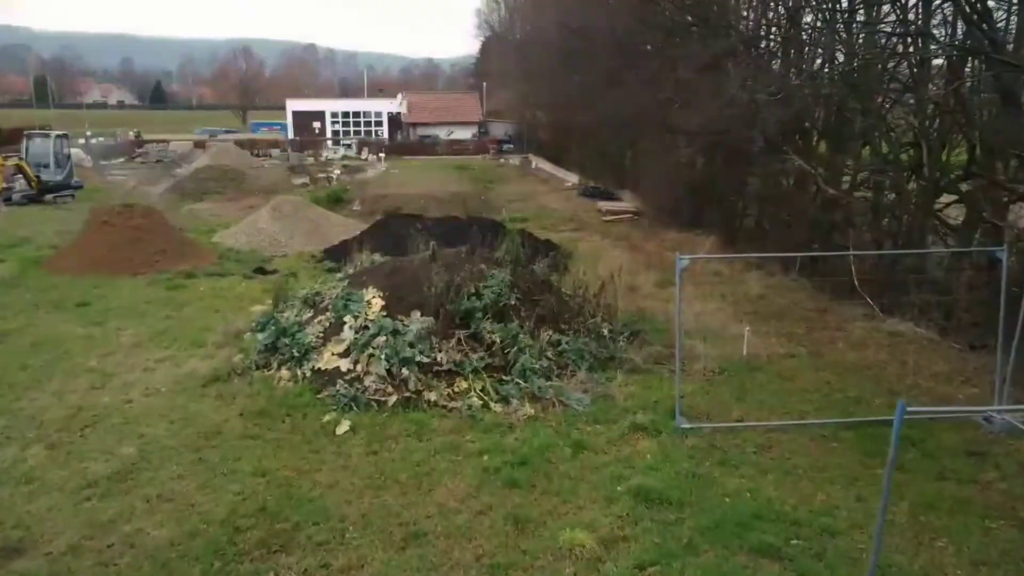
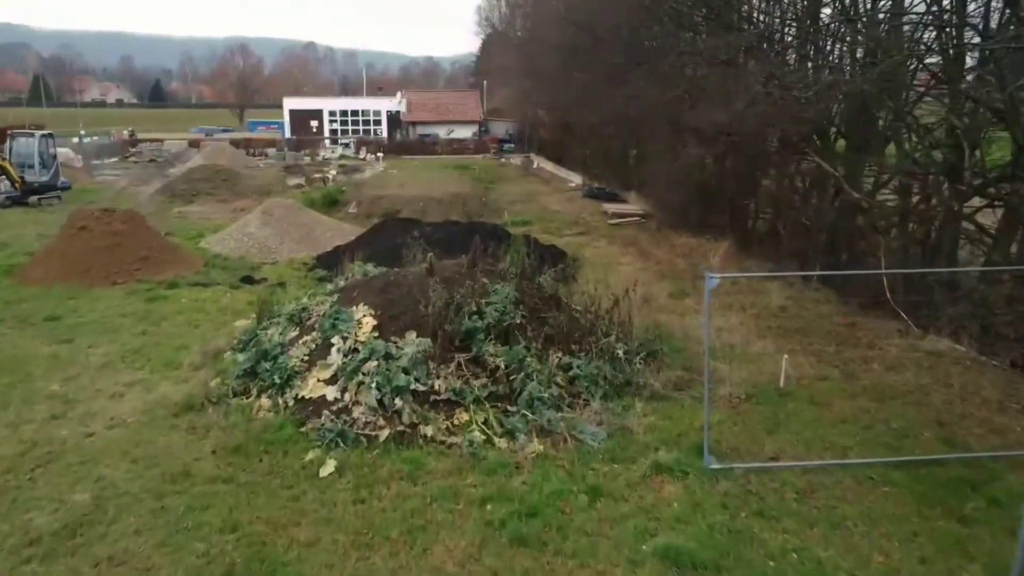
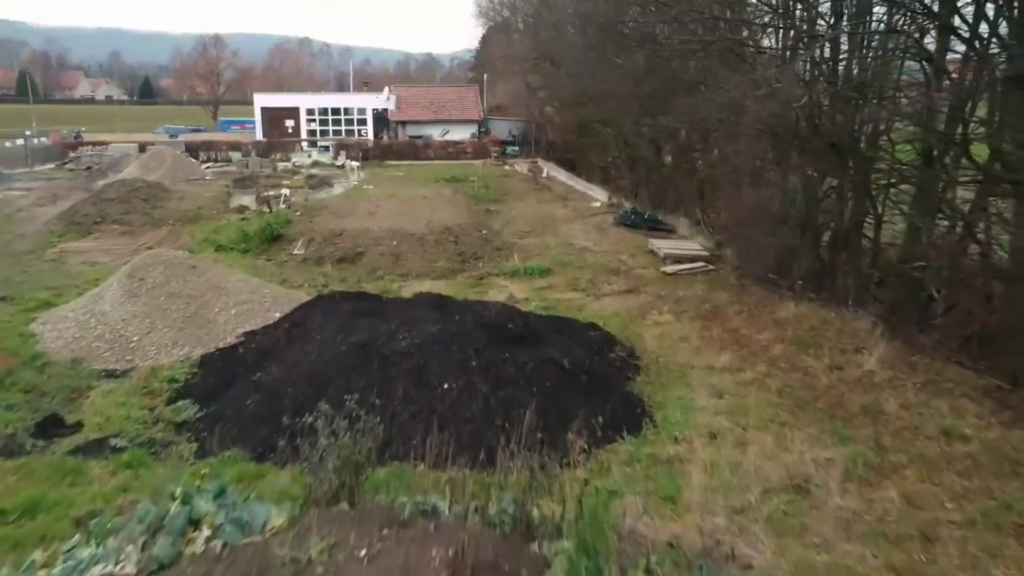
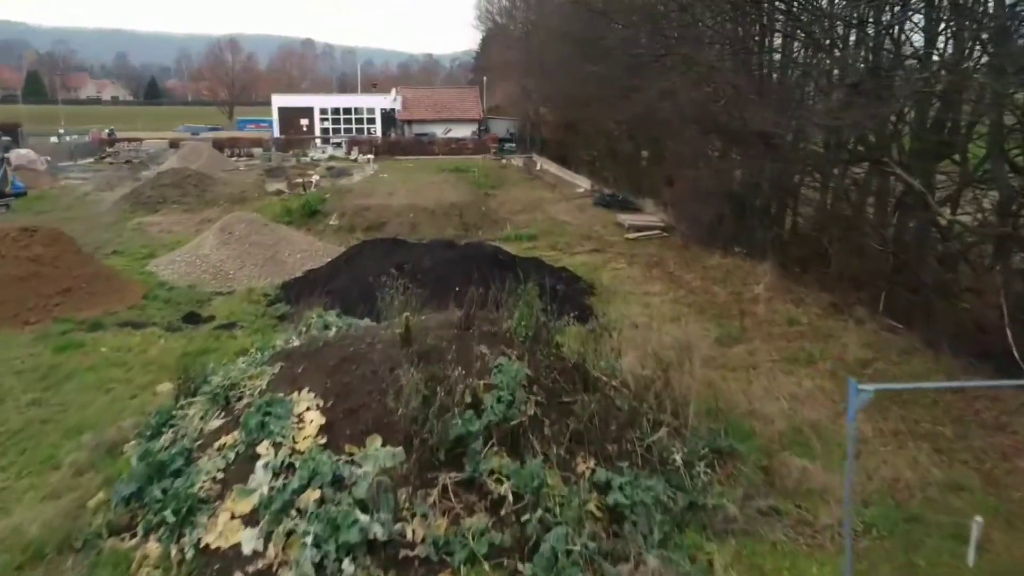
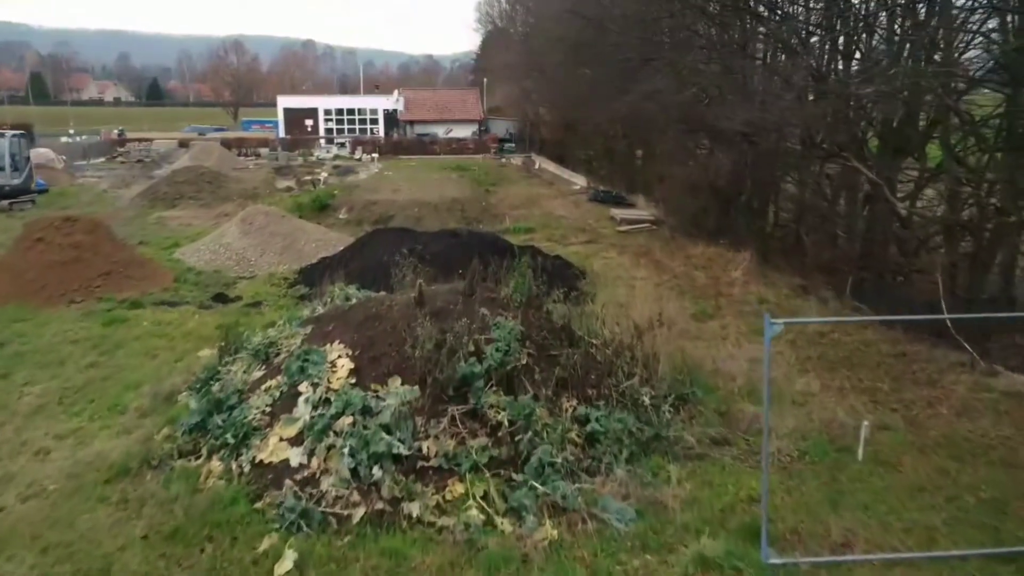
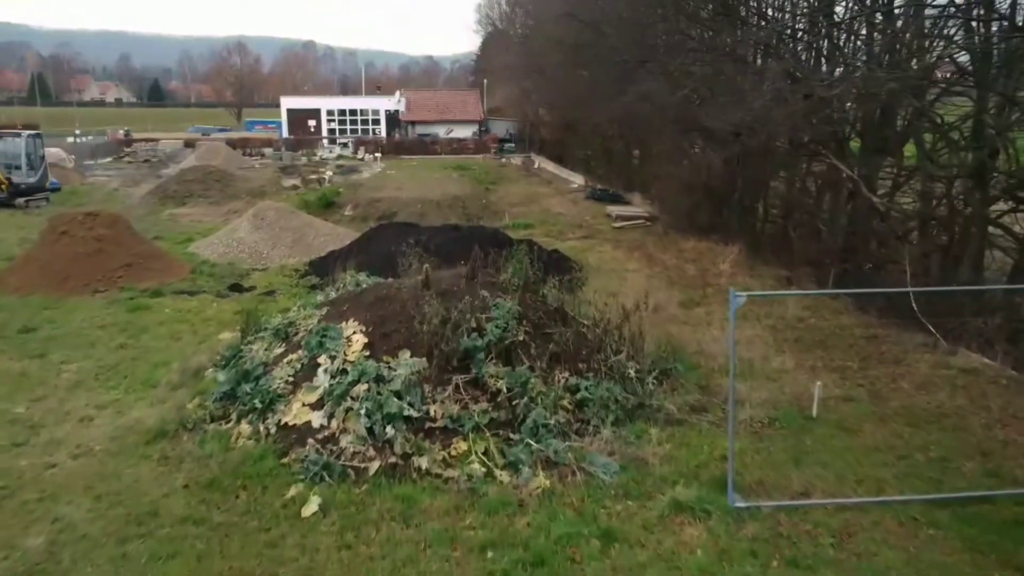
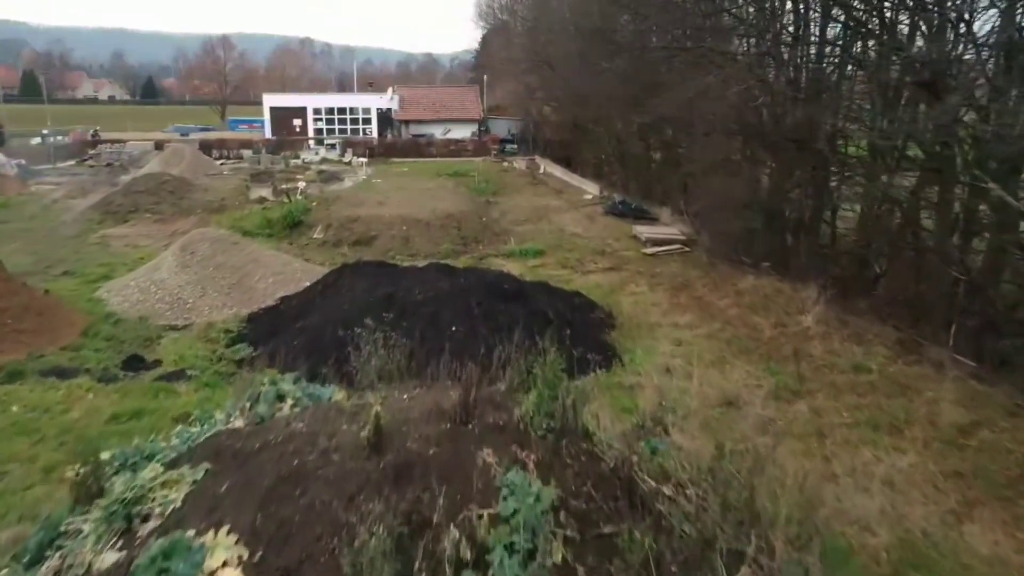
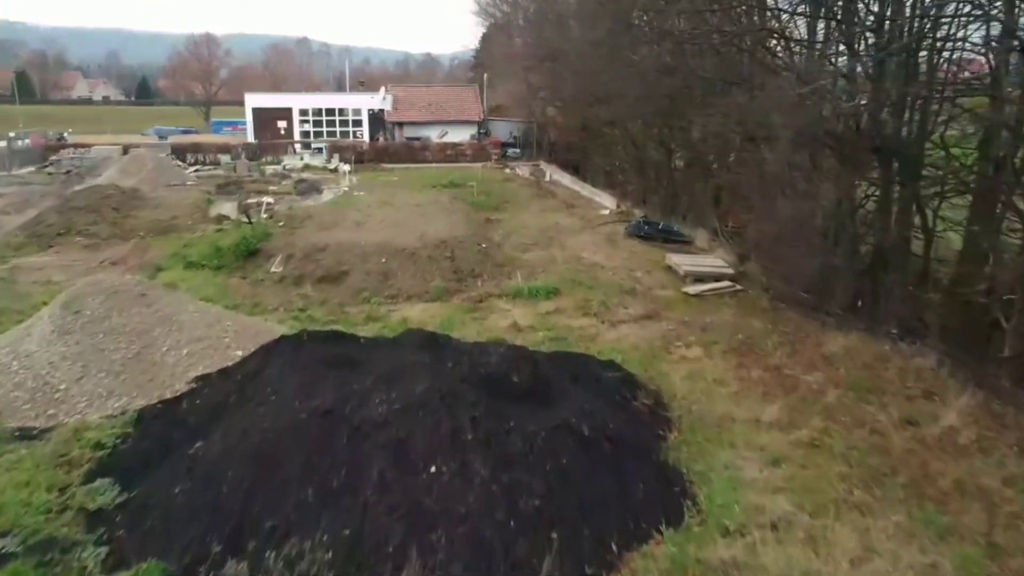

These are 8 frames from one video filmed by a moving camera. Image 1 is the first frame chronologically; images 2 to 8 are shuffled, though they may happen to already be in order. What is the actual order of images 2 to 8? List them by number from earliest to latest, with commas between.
2, 6, 5, 4, 7, 3, 8
